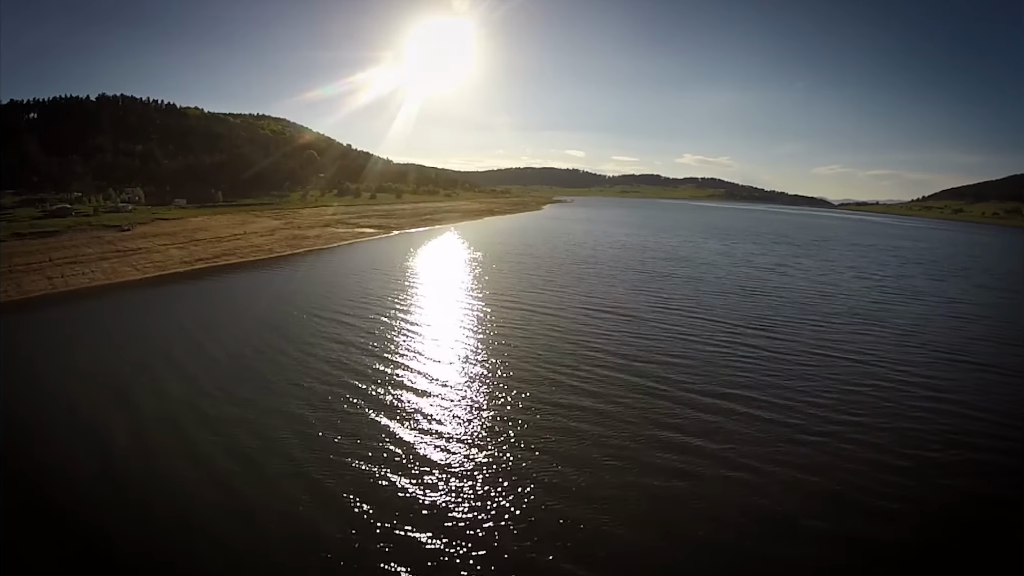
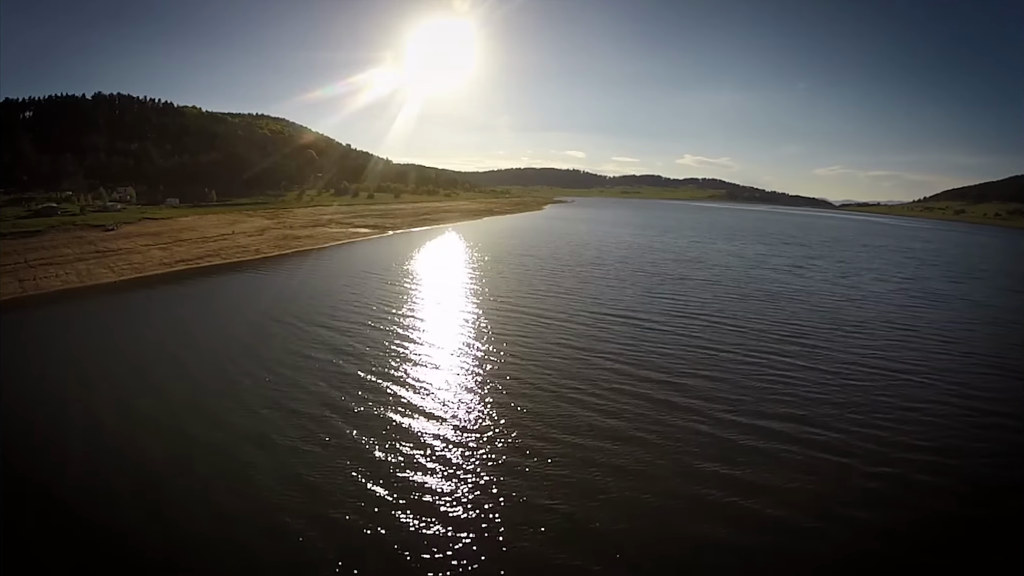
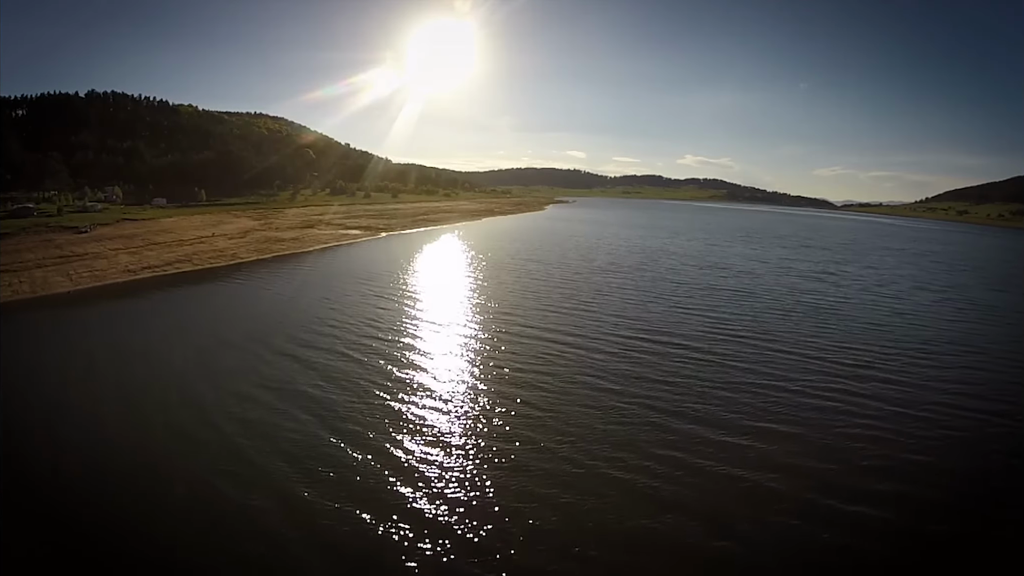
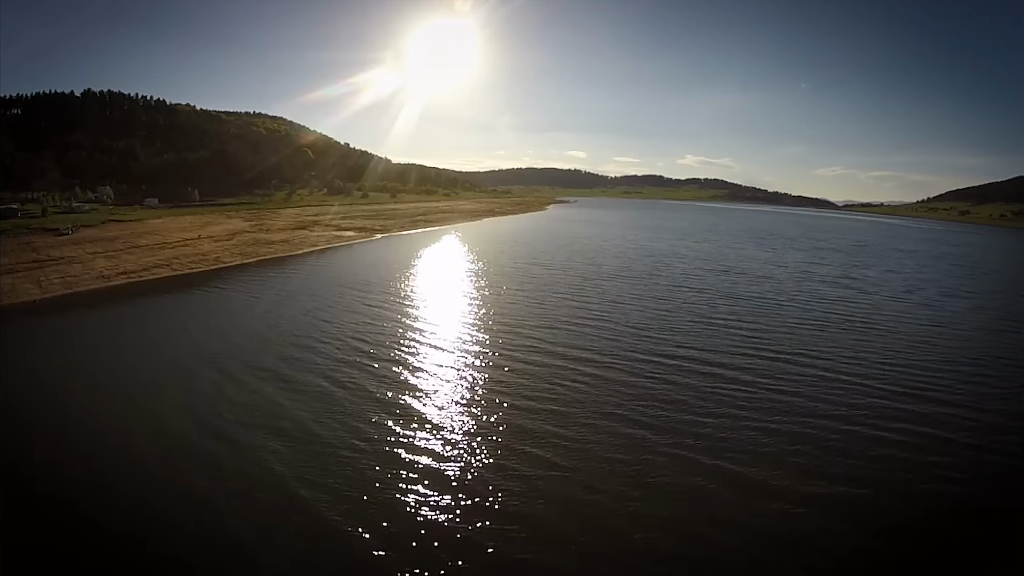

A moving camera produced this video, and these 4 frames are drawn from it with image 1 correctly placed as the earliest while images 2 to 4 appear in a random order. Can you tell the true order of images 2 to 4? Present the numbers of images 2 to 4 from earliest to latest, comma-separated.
2, 3, 4
